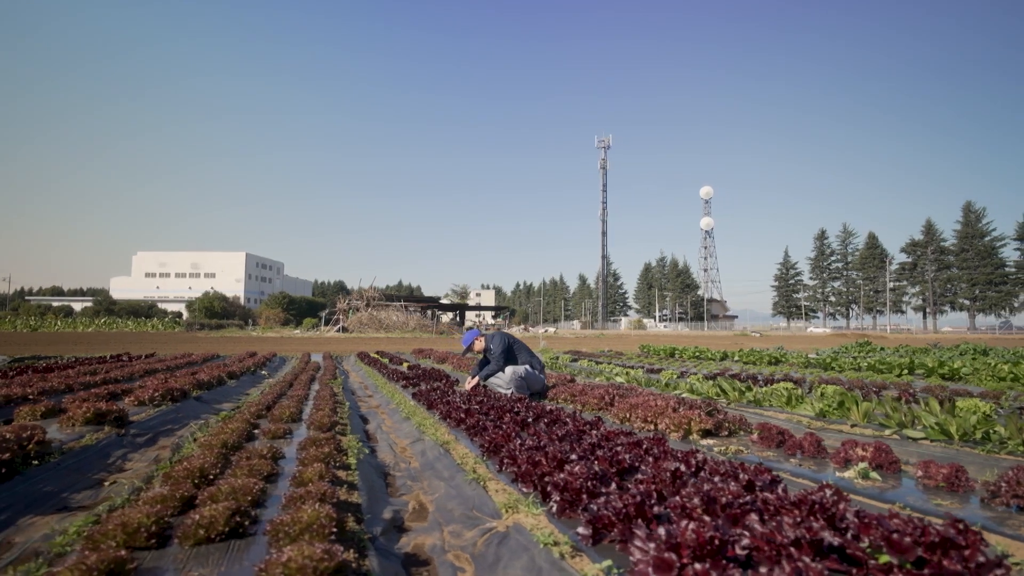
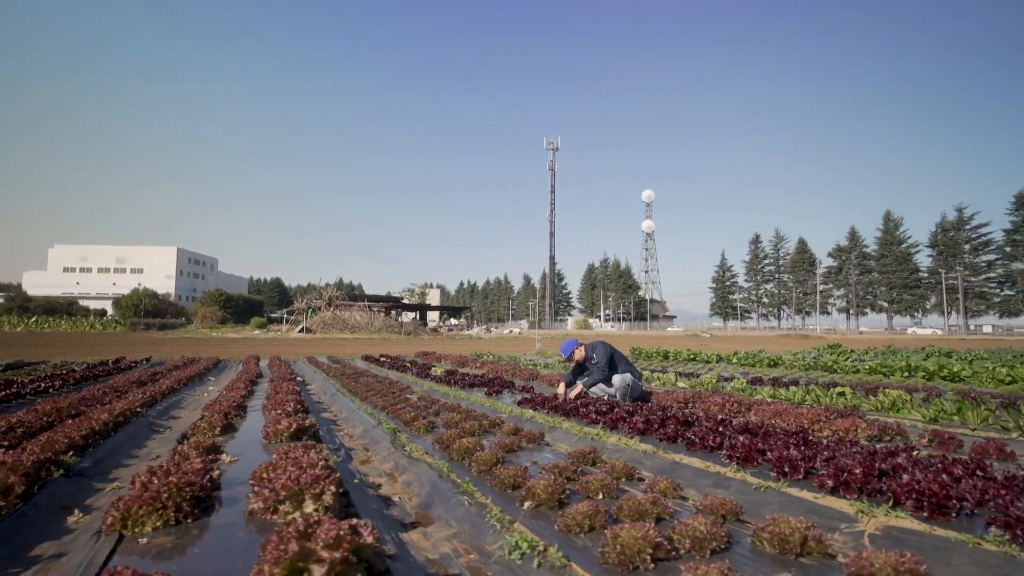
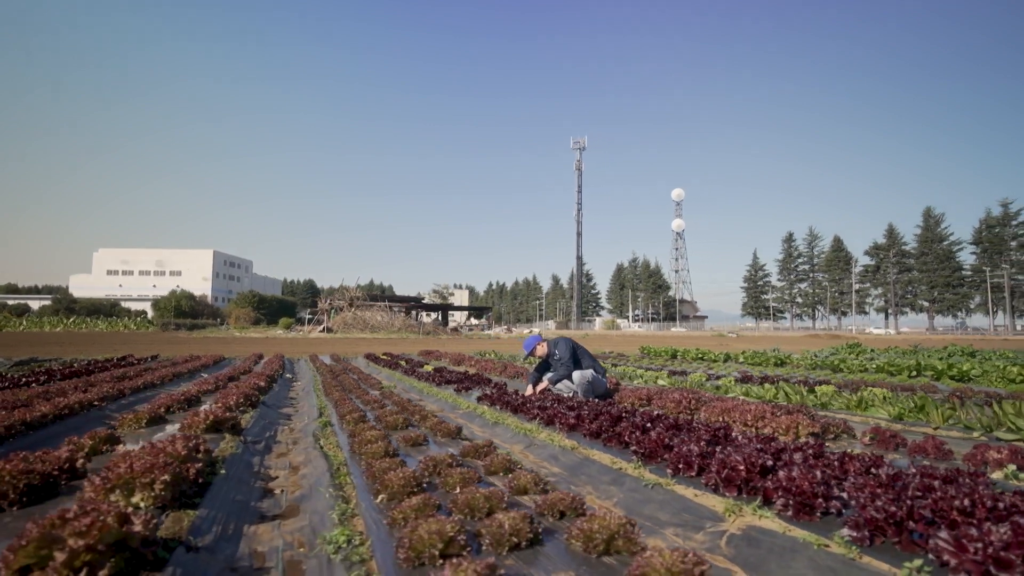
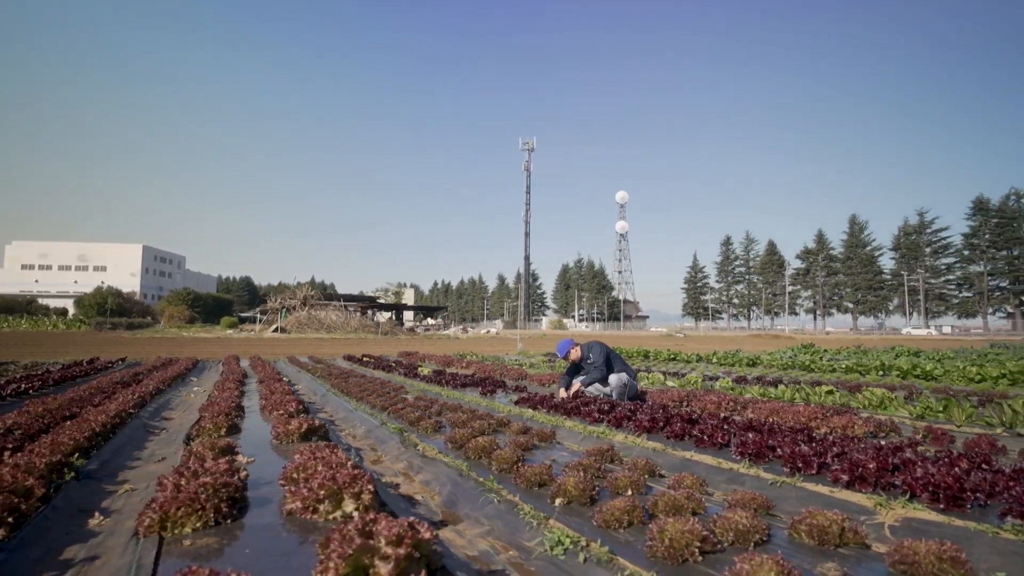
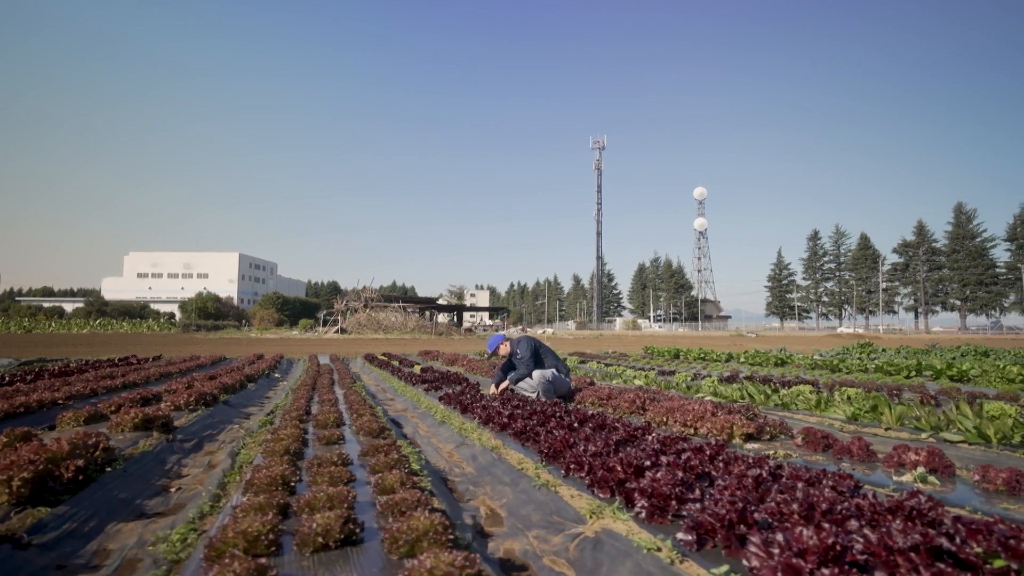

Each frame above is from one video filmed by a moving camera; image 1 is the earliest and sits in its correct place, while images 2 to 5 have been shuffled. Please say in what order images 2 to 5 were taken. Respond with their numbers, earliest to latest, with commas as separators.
5, 3, 2, 4
